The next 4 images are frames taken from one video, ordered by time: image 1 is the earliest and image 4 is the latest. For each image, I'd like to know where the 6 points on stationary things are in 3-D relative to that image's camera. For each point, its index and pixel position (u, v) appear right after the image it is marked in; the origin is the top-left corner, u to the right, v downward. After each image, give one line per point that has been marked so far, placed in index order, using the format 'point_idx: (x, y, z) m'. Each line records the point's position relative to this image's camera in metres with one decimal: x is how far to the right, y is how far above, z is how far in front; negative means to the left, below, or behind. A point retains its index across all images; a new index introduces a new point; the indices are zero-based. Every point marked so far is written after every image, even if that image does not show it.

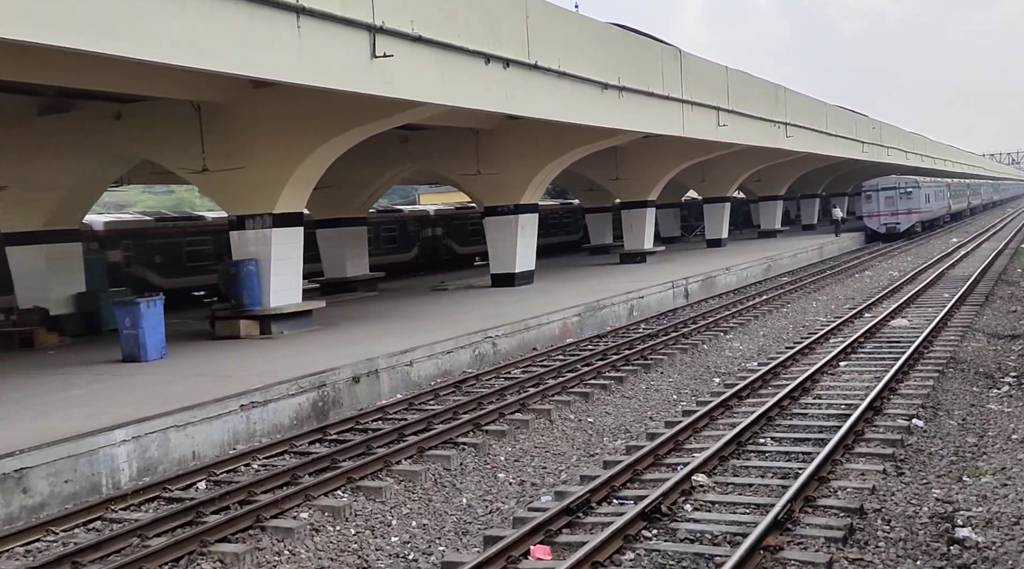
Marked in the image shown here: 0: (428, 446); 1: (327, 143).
0: (-0.8, -1.6, +11.3) m
1: (-2.9, +2.1, +17.3) m
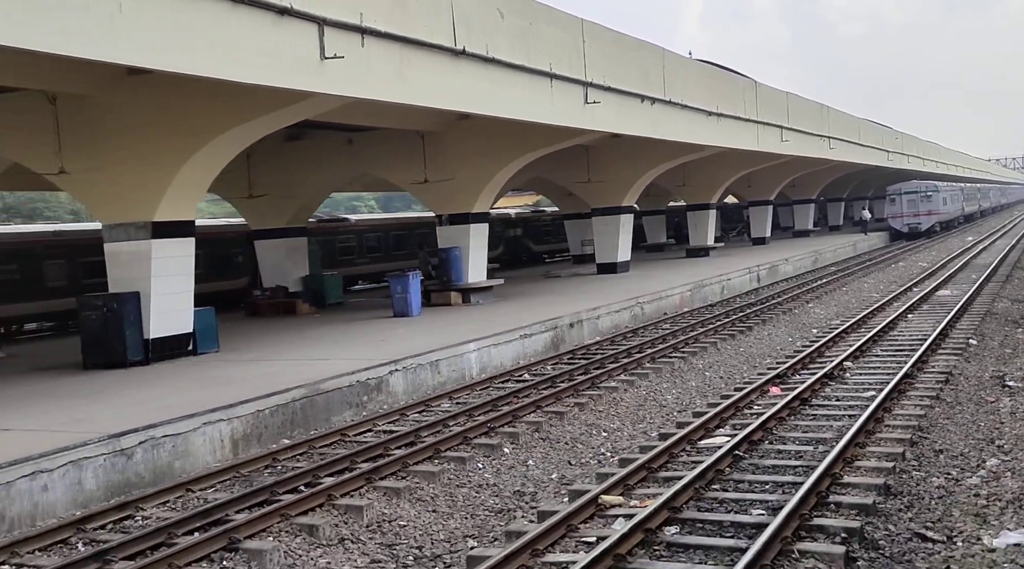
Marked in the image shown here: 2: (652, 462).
0: (+2.2, -1.1, +17.4) m
1: (+0.1, +2.6, +23.4) m
2: (+1.3, -1.5, +9.8) m
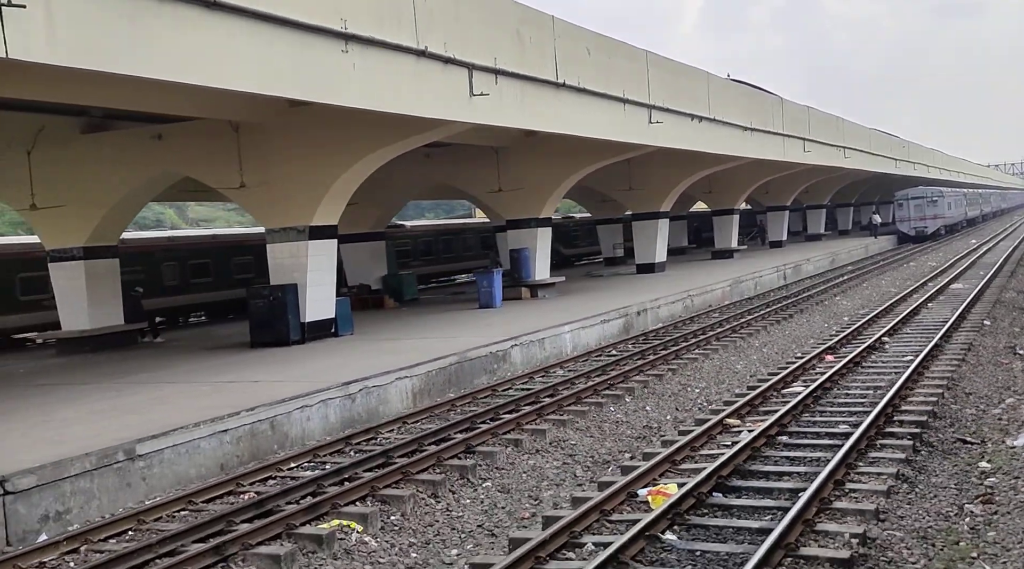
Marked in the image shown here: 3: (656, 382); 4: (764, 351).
0: (+3.7, -1.0, +20.5) m
1: (+1.6, +2.7, +26.5) m
2: (+2.7, -1.3, +12.9) m
3: (+2.0, -1.3, +15.6) m
4: (+4.1, -1.1, +19.0) m
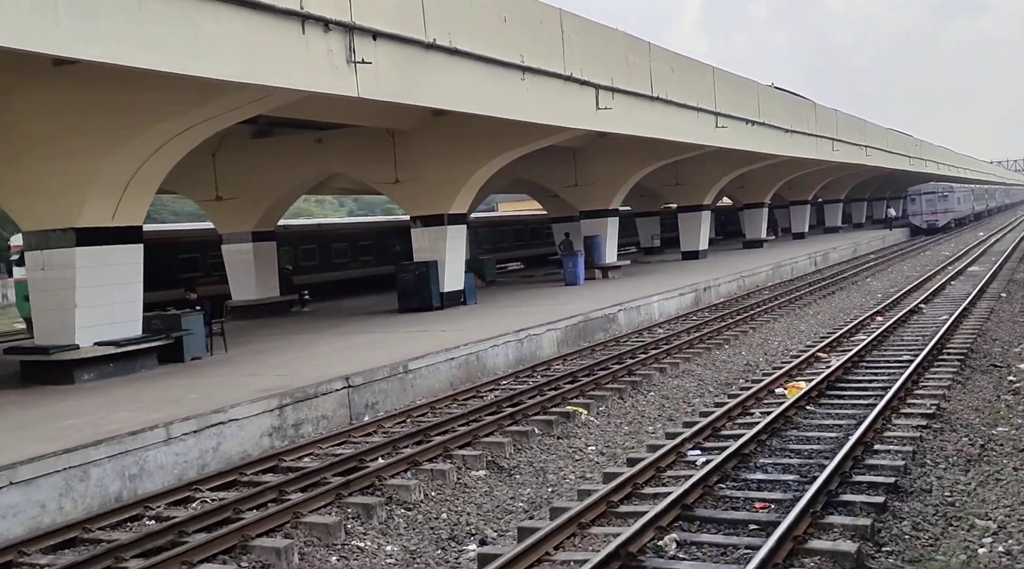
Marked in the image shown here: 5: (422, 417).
0: (+5.6, -0.5, +24.3) m
1: (+3.5, +3.1, +30.4) m
2: (+4.7, -0.9, +16.8) m
3: (+3.9, -0.9, +19.5) m
4: (+6.1, -0.7, +22.8) m
5: (-1.0, -1.4, +12.2) m
